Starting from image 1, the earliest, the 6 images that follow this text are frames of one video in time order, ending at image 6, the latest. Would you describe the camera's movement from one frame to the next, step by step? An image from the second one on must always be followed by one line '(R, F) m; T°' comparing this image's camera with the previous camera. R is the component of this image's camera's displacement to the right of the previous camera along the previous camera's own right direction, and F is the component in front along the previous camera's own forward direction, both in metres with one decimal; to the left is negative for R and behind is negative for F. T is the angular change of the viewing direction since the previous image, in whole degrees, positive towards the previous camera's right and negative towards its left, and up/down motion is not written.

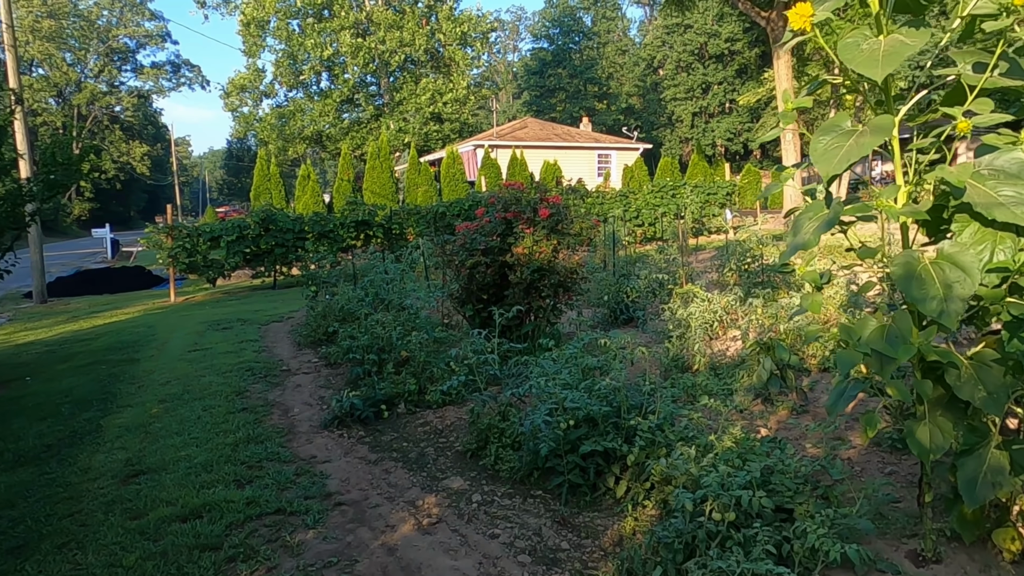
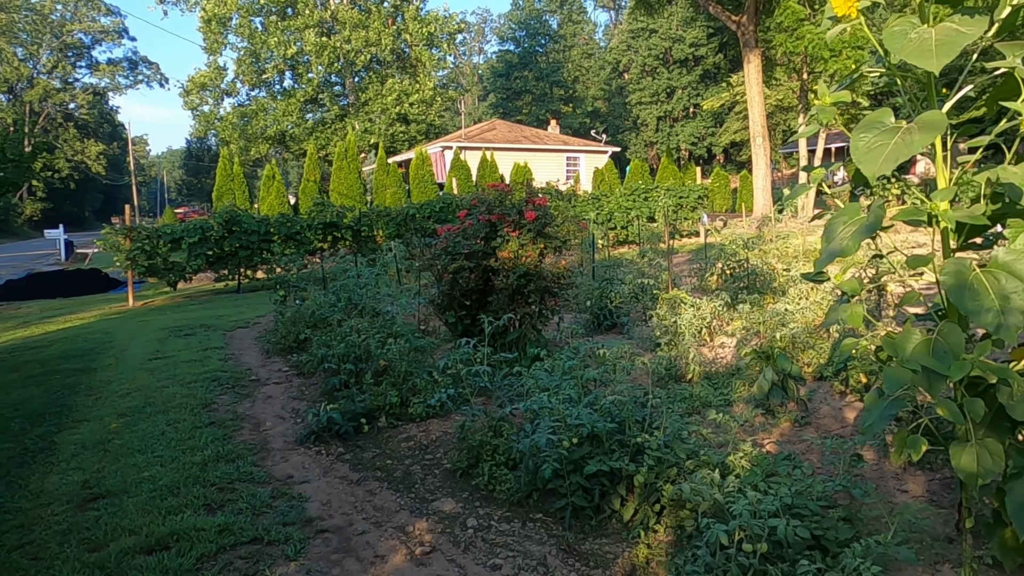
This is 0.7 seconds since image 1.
(-0.1, +0.2) m; +3°
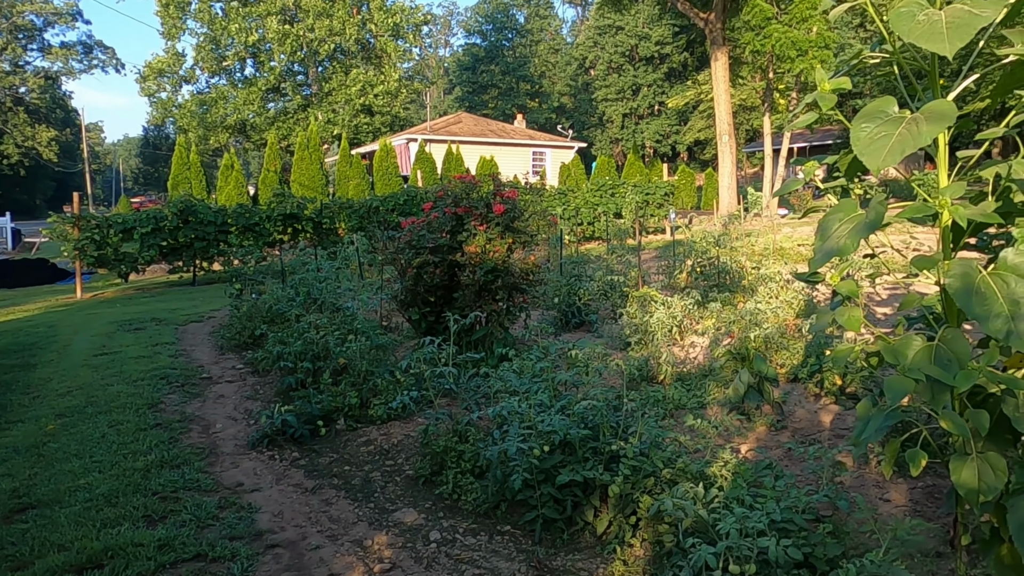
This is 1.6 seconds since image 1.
(0.0, +0.2) m; +3°
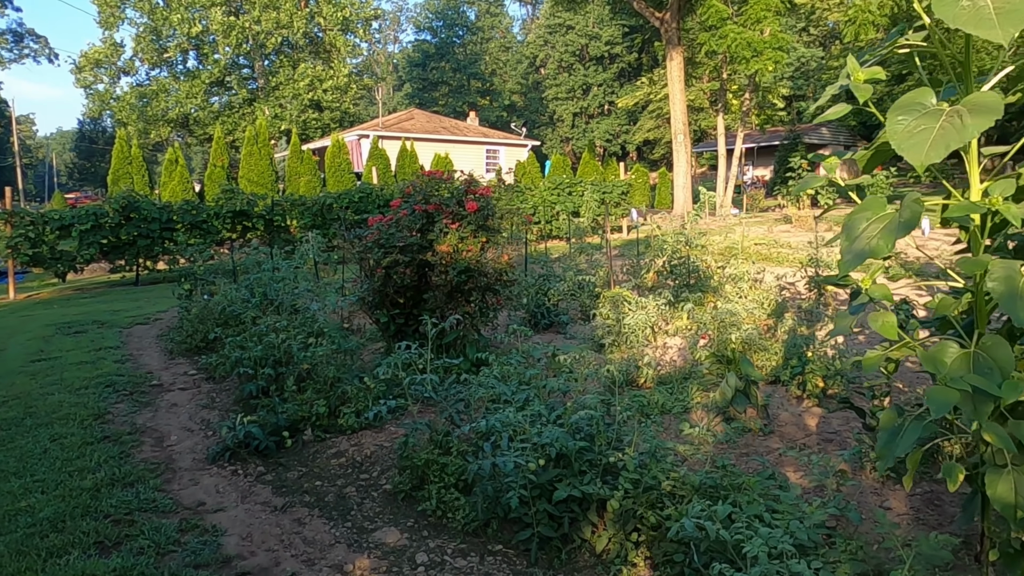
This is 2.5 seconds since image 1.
(-0.1, +0.2) m; +4°
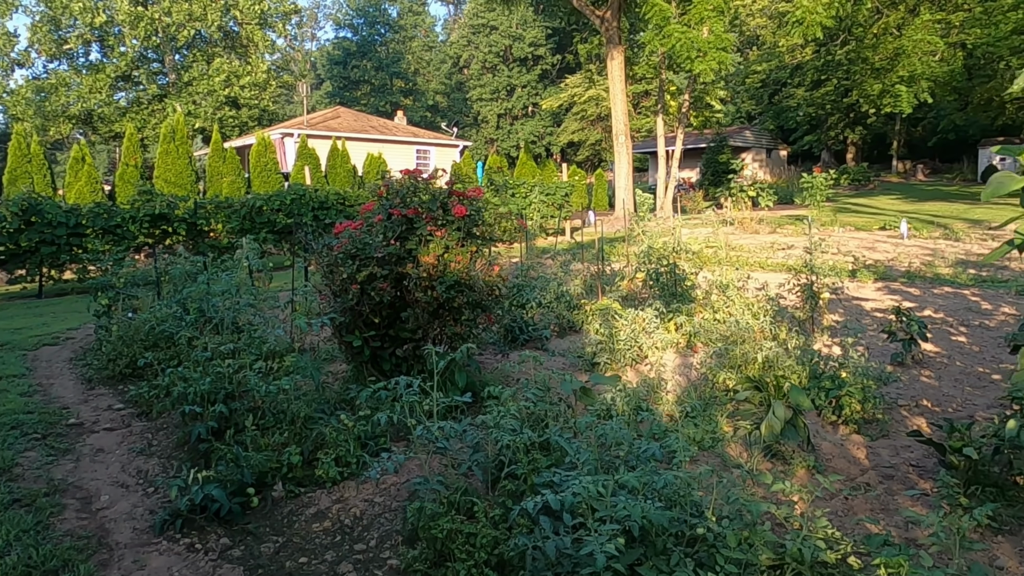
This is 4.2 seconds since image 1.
(-0.4, +0.6) m; +6°
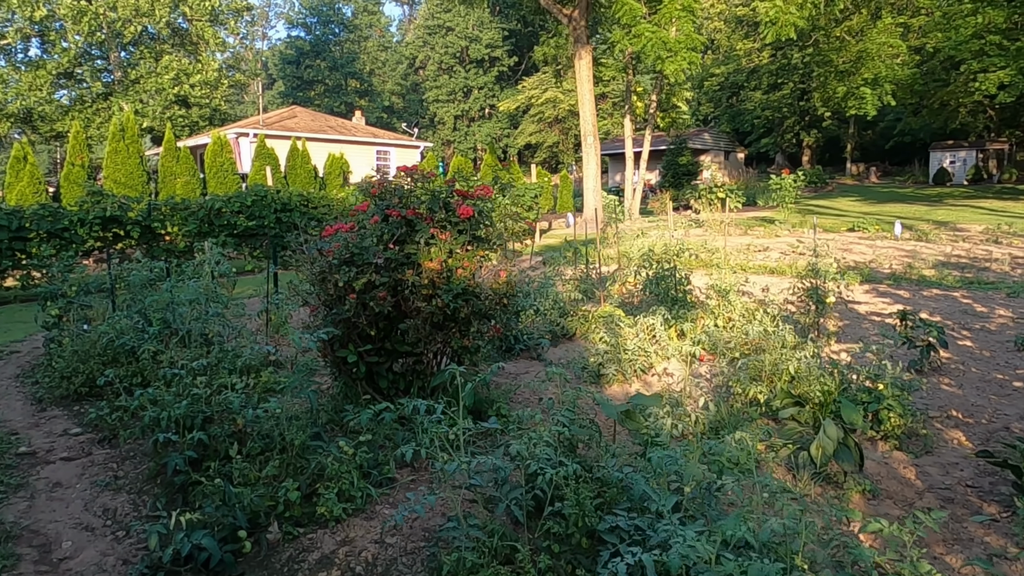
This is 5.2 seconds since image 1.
(-0.3, +0.3) m; +3°
